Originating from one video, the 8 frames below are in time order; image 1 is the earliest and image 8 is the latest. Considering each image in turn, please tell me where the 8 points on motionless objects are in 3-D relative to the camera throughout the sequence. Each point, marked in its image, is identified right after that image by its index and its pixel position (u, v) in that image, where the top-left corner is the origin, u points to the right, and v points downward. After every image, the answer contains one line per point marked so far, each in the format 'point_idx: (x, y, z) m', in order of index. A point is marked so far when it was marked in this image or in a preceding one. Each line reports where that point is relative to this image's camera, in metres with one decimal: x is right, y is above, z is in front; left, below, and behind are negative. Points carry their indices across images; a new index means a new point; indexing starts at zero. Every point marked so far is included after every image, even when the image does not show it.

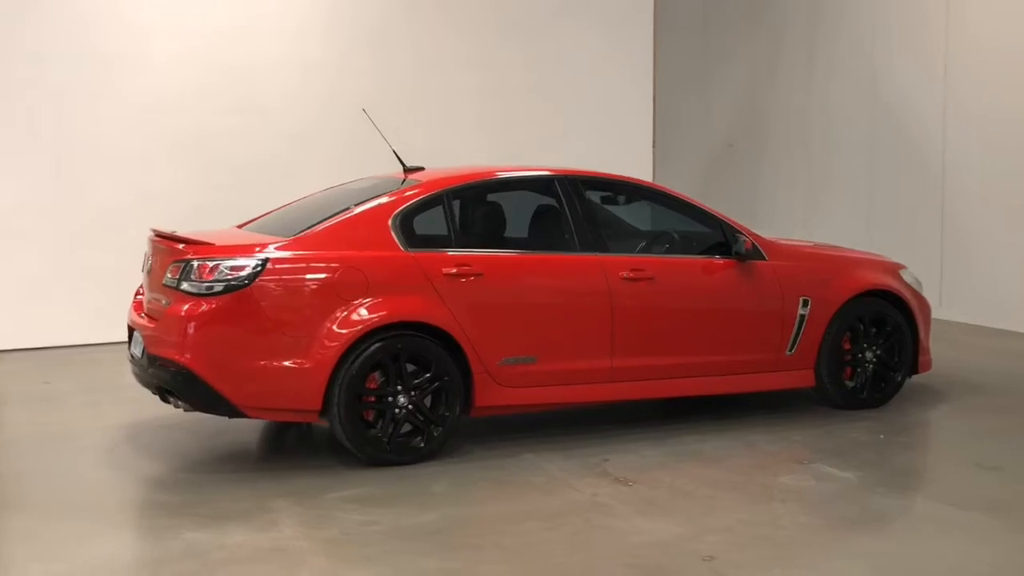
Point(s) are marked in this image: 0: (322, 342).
0: (-0.7, -0.2, +4.2) m
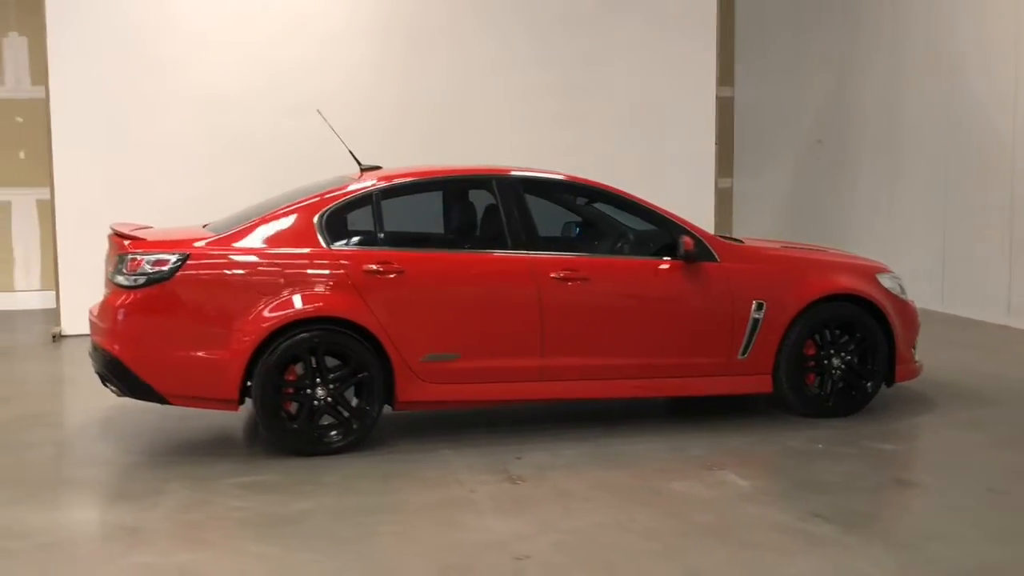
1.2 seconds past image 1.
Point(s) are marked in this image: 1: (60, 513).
0: (-1.0, -0.2, +4.4) m
1: (-1.5, -0.7, +3.9) m
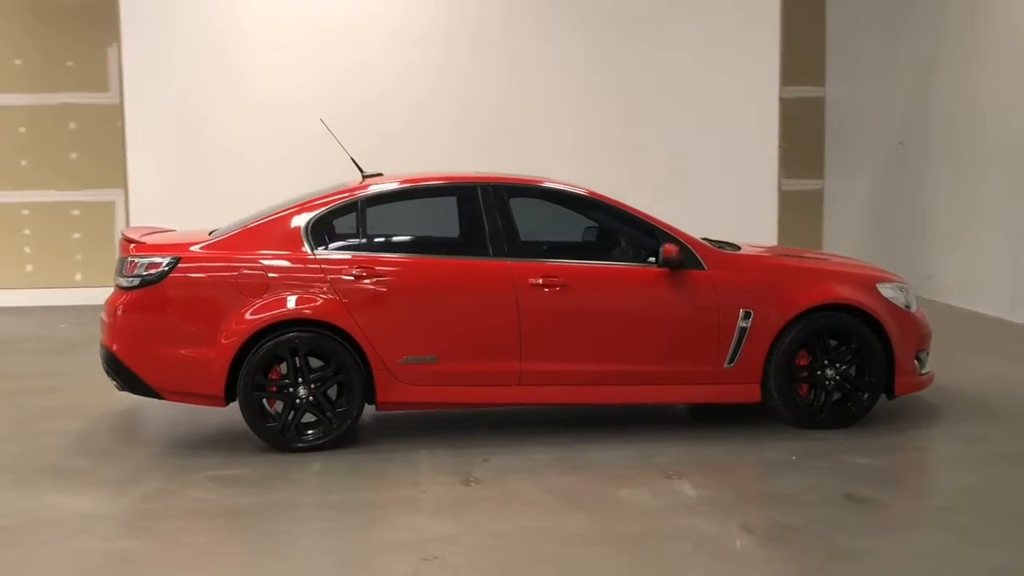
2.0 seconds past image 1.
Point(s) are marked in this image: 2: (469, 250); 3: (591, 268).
0: (-1.1, -0.2, +4.7) m
1: (-1.6, -0.7, +4.2) m
2: (-0.2, +0.2, +4.9) m
3: (+0.3, +0.1, +4.8) m
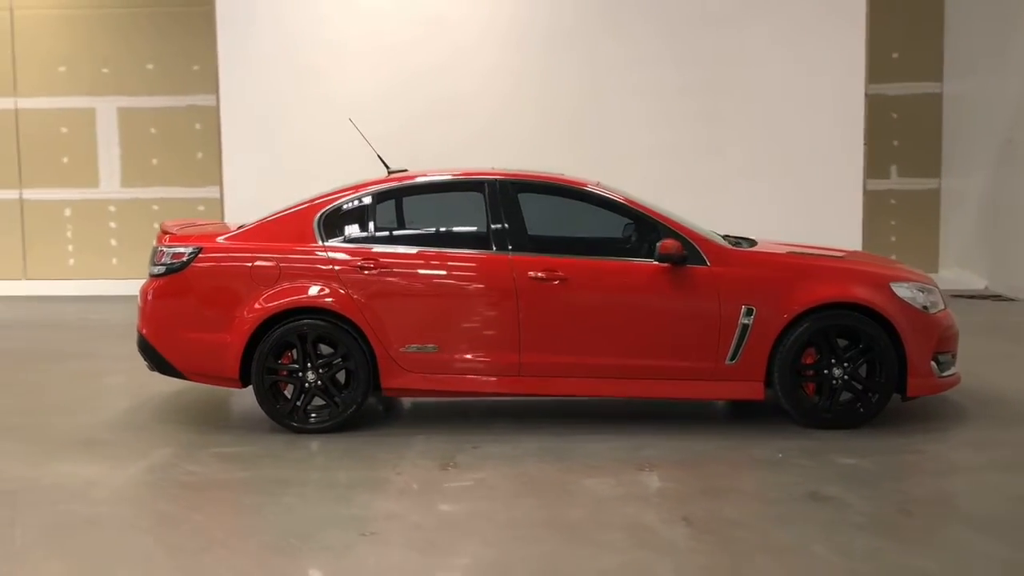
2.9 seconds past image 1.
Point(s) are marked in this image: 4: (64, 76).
0: (-1.1, -0.1, +5.0) m
1: (-1.7, -0.7, +4.6) m
2: (-0.2, +0.2, +5.0) m
3: (+0.3, +0.1, +4.9) m
4: (-4.2, +2.0, +11.3) m
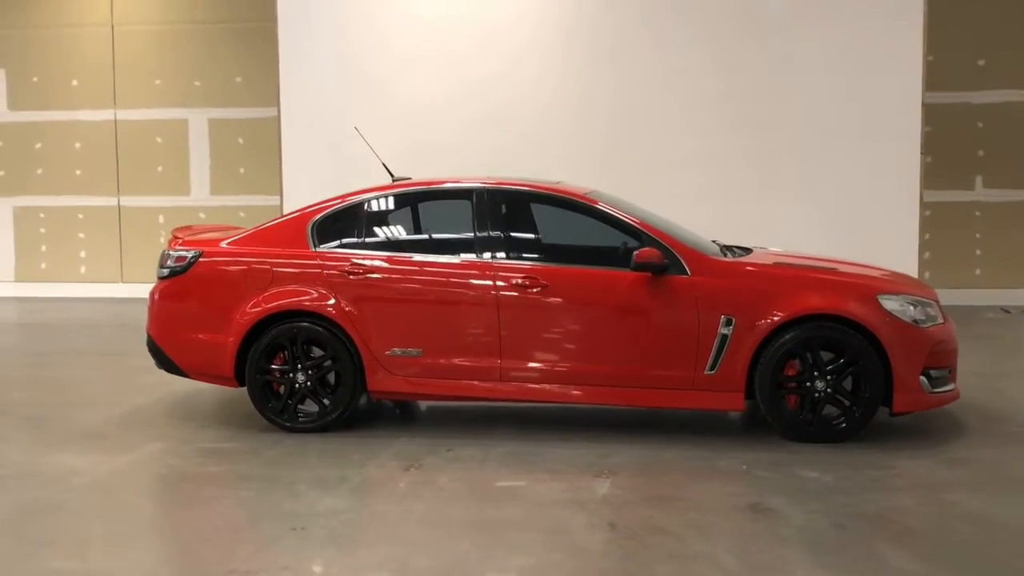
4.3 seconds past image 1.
0: (-1.2, -0.1, +5.2) m
1: (-1.8, -0.7, +4.9) m
2: (-0.2, +0.2, +5.1) m
3: (+0.3, +0.1, +5.0) m
4: (-3.4, +1.9, +11.8) m
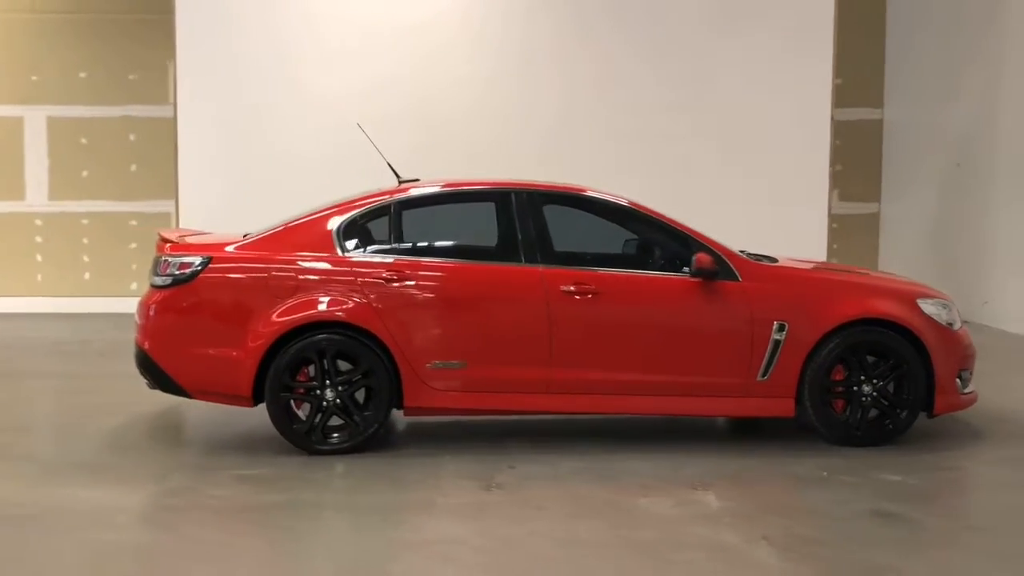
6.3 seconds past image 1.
0: (-1.0, -0.2, +4.7) m
1: (-1.6, -0.7, +4.2) m
2: (0.0, +0.1, +4.8) m
3: (+0.4, 0.0, +4.8) m
4: (-4.6, +1.8, +10.7) m
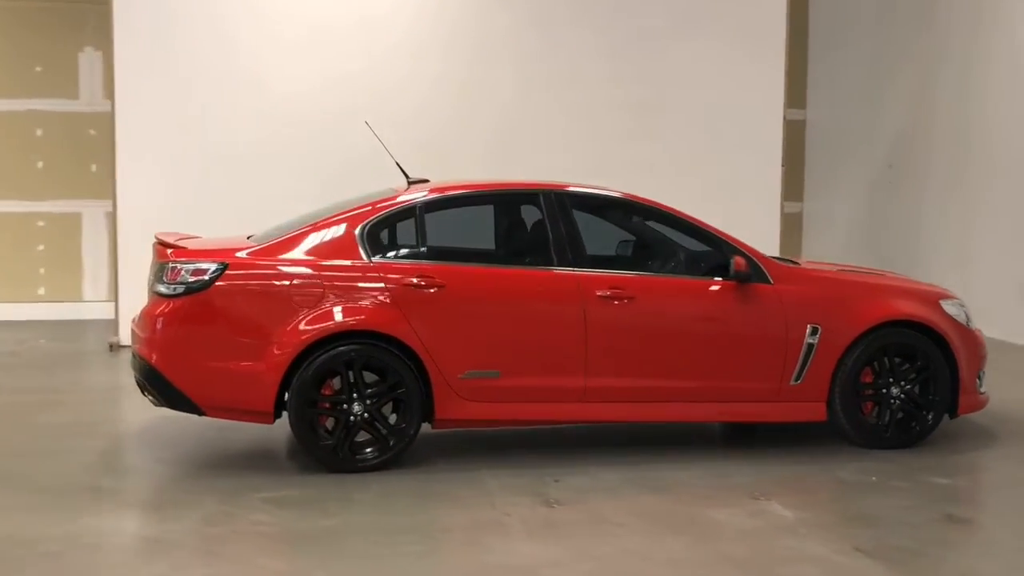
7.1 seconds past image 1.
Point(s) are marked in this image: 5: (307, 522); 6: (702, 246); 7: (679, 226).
0: (-0.9, -0.2, +4.4) m
1: (-1.4, -0.7, +3.9) m
2: (+0.1, +0.1, +4.6) m
3: (+0.6, 0.0, +4.7) m
4: (-5.2, +1.8, +9.9) m
5: (-0.7, -0.7, +3.9) m
6: (+0.8, +0.2, +4.8) m
7: (+0.7, +0.2, +4.8) m
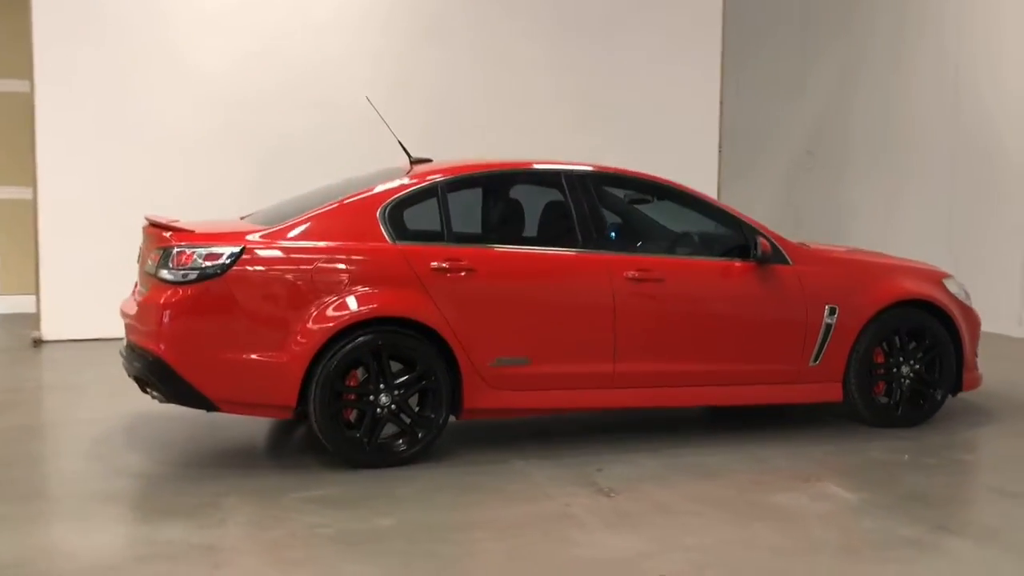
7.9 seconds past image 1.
0: (-0.7, -0.2, +4.1) m
1: (-1.2, -0.7, +3.5) m
2: (+0.2, +0.2, +4.5) m
3: (+0.6, +0.1, +4.6) m
4: (-5.8, +1.8, +9.0) m
5: (-0.5, -0.7, +3.6) m
6: (+0.8, +0.2, +4.7) m
7: (+0.7, +0.3, +4.7) m
